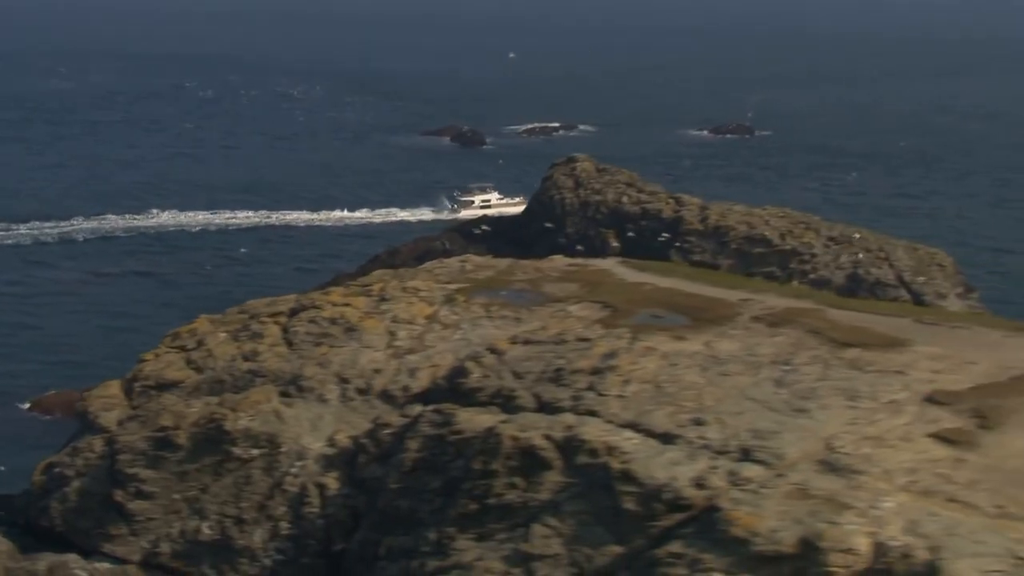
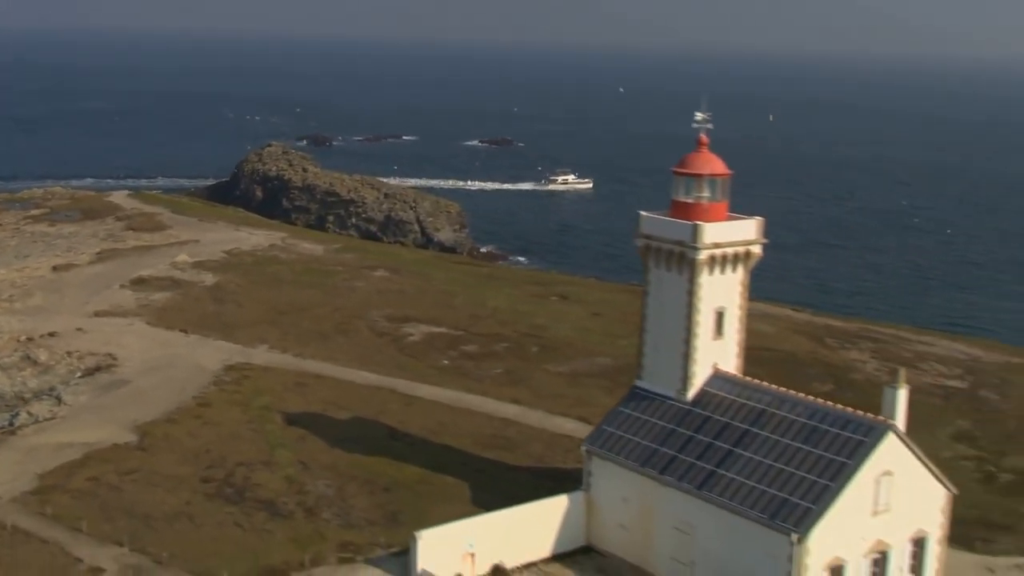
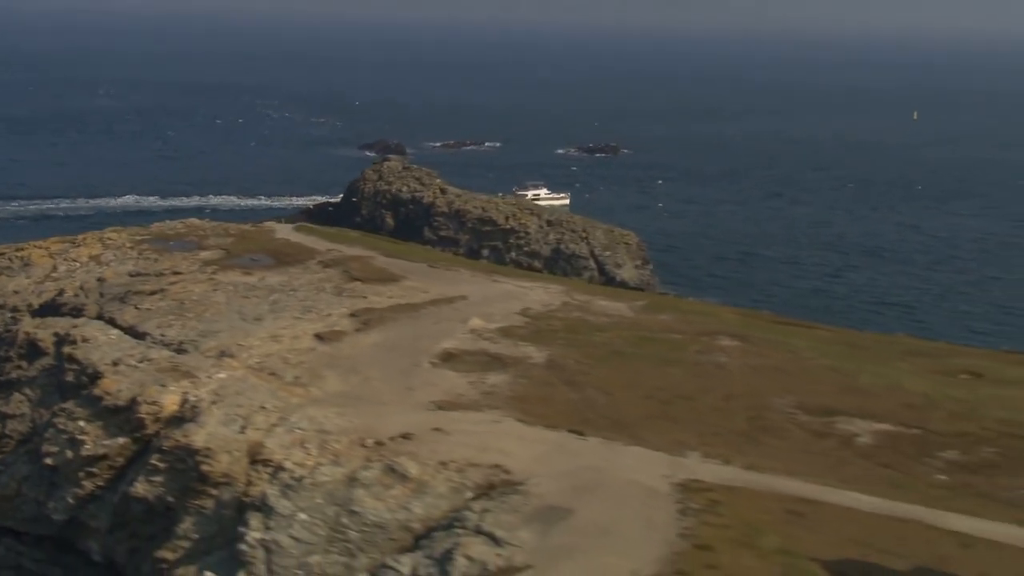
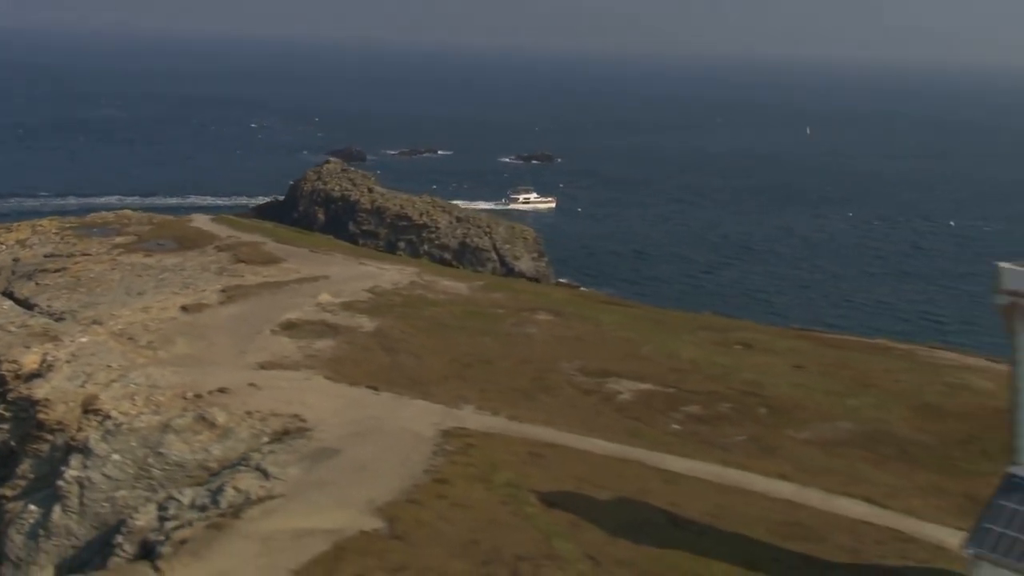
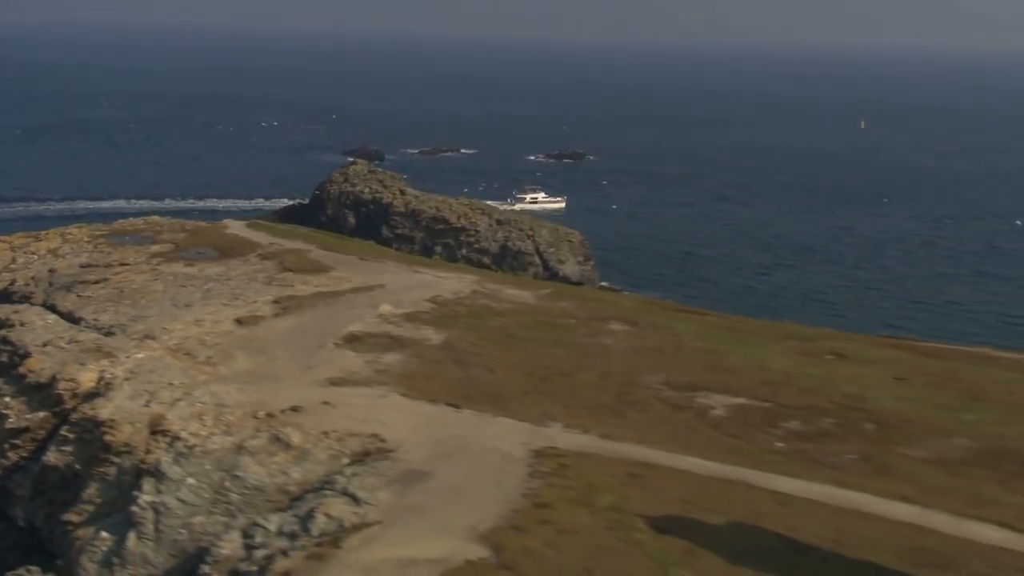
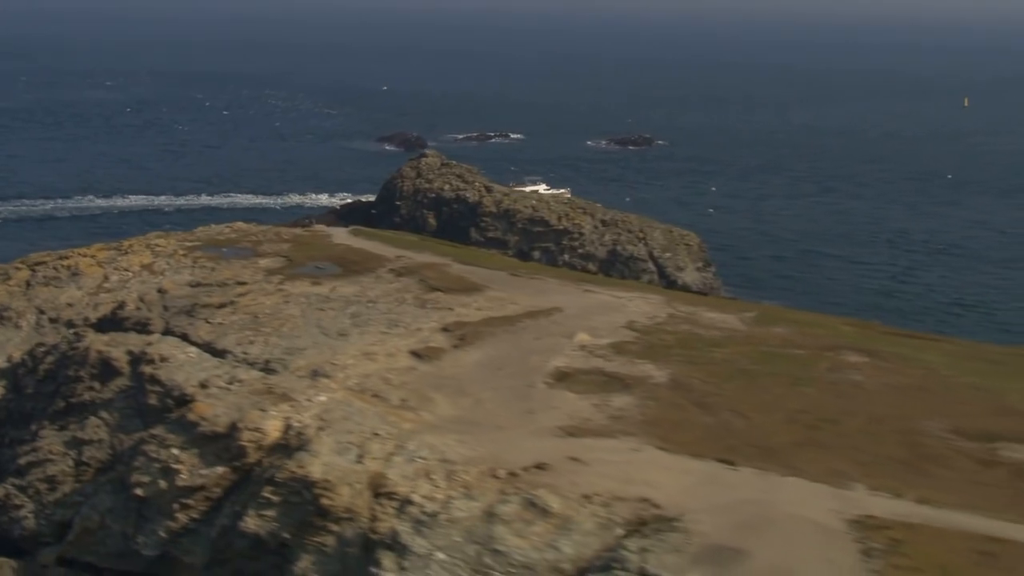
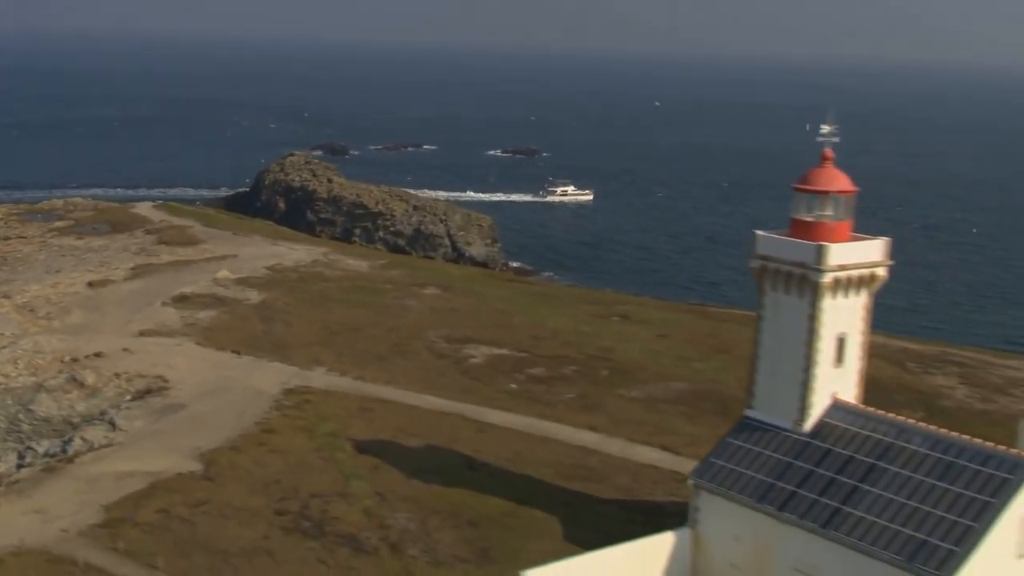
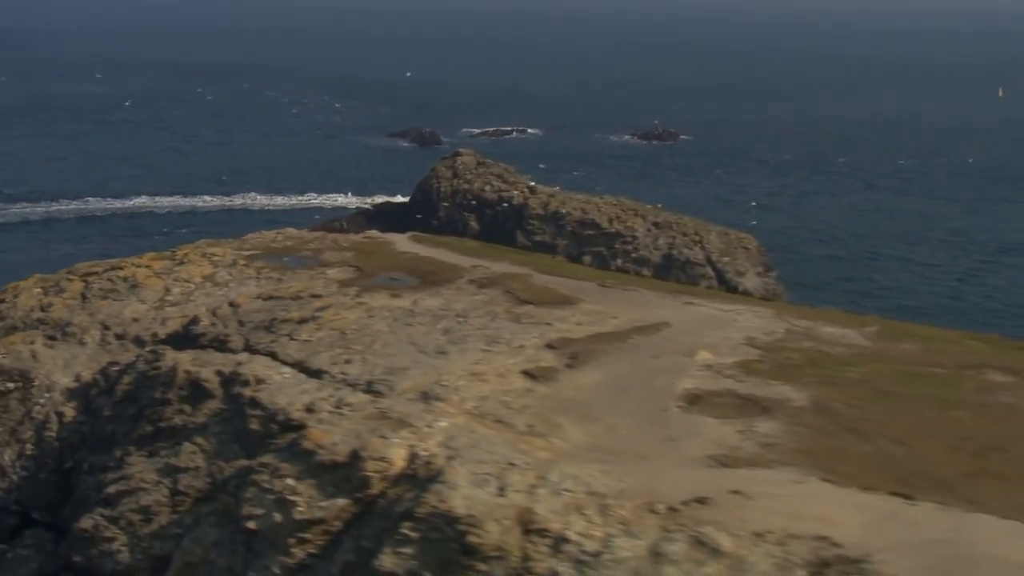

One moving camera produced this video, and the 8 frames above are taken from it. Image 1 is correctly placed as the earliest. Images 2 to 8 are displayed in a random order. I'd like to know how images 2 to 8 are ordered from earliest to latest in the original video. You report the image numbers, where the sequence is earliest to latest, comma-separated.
8, 6, 3, 5, 4, 7, 2
